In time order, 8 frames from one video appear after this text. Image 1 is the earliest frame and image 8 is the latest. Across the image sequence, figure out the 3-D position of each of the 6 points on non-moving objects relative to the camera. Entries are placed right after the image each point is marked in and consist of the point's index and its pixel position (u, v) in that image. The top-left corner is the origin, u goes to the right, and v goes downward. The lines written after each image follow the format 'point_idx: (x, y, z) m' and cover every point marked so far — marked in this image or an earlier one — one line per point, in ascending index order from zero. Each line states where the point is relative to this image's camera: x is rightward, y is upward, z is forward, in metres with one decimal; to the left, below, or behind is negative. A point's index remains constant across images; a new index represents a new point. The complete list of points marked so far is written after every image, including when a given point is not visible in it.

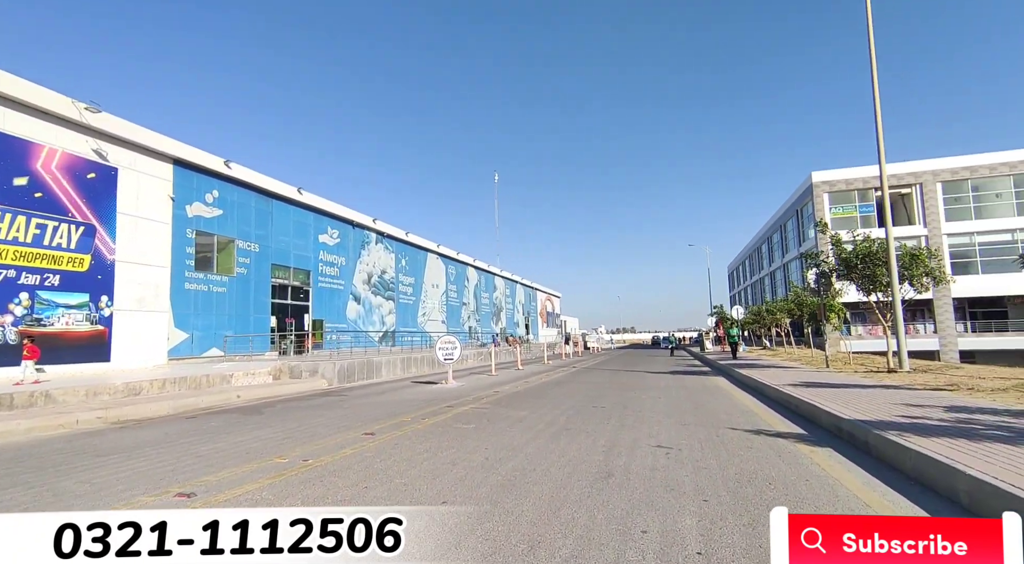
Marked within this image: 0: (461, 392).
0: (-1.5, -3.4, +17.5) m
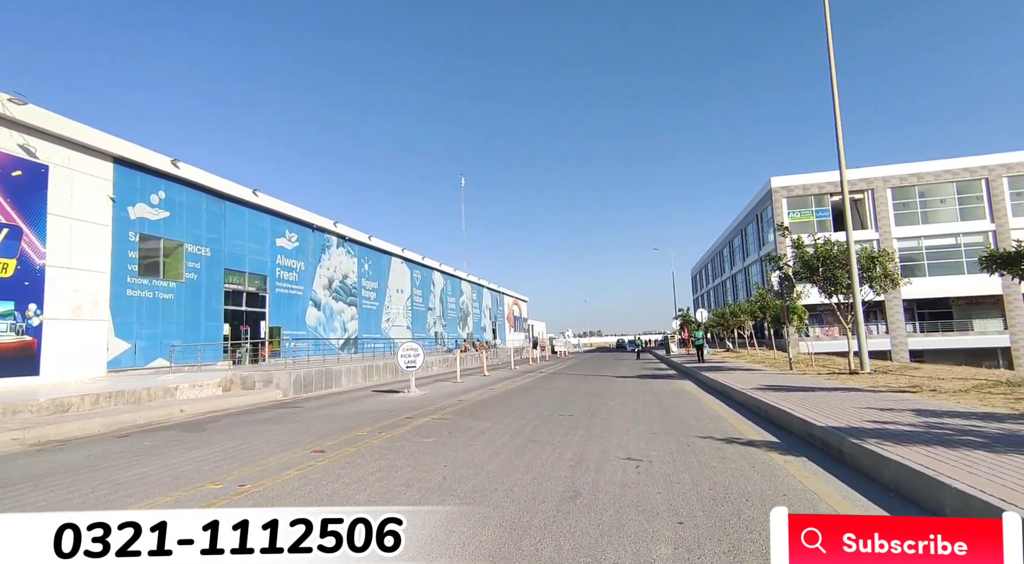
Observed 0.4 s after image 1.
0: (-2.6, -3.5, +16.8) m
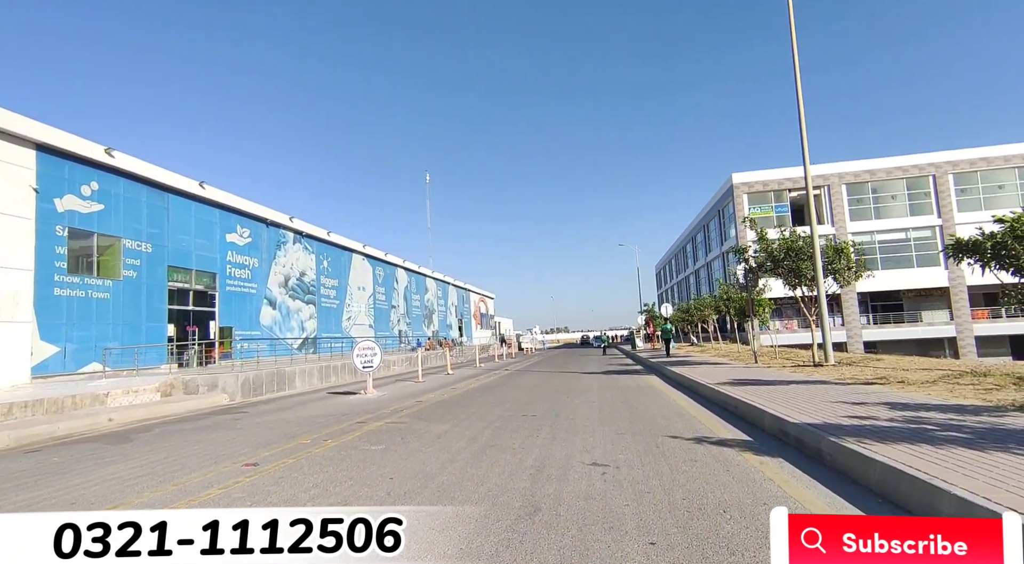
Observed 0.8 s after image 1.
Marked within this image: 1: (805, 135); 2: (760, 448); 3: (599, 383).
0: (-3.6, -3.4, +16.0) m
1: (+9.4, +4.7, +18.1) m
2: (+3.2, -2.2, +7.4) m
3: (+2.8, -3.3, +18.8) m
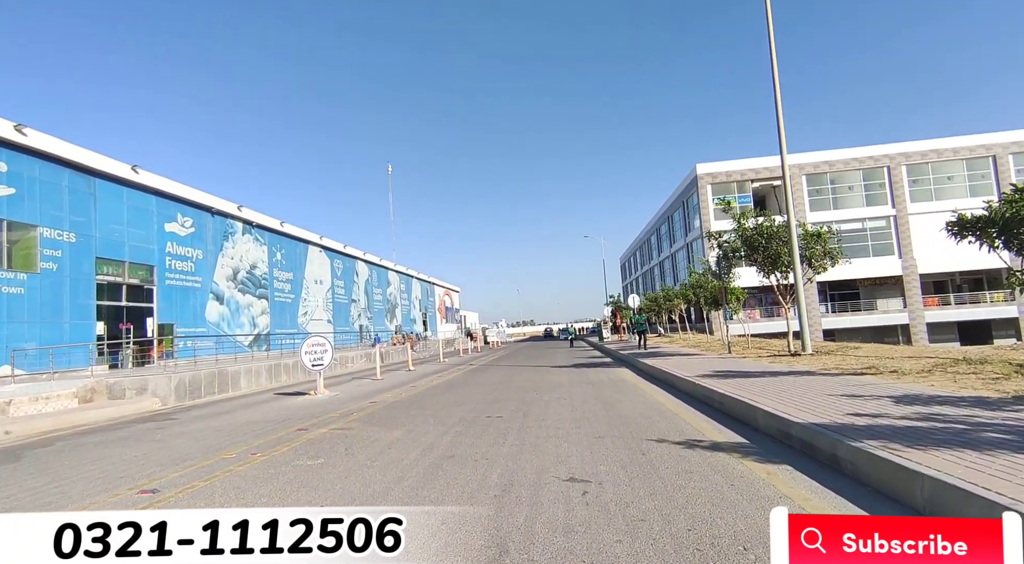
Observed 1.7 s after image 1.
0: (-4.6, -3.1, +14.5) m
1: (+8.2, +5.1, +17.4) m
2: (+2.8, -1.9, +6.4) m
3: (+1.7, -3.0, +17.7) m
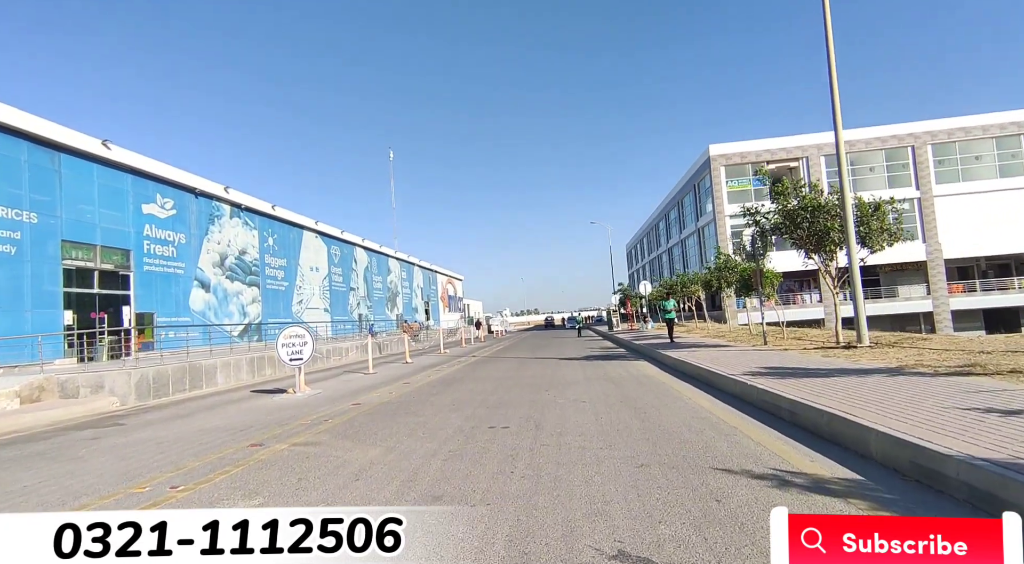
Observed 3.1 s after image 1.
0: (-4.4, -2.7, +12.4) m
1: (+8.4, +5.6, +15.0) m
2: (+2.9, -1.7, +4.2) m
3: (+1.9, -2.5, +15.6) m
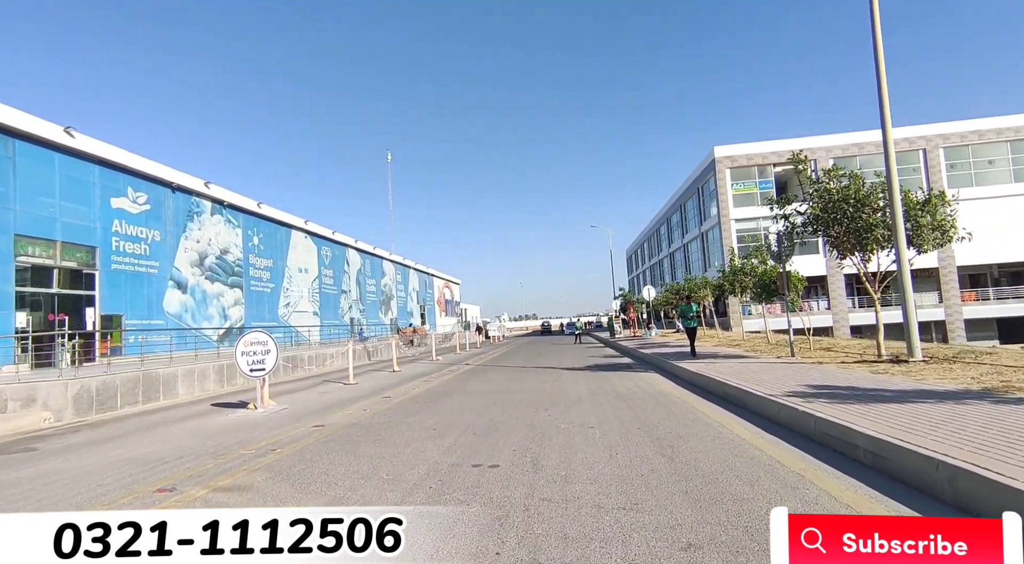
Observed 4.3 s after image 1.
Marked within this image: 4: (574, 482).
0: (-4.5, -2.7, +10.5) m
1: (+8.3, +5.5, +13.2) m
2: (+2.8, -1.6, +2.3) m
3: (+1.8, -2.5, +13.7) m
4: (+0.6, -2.0, +5.8) m
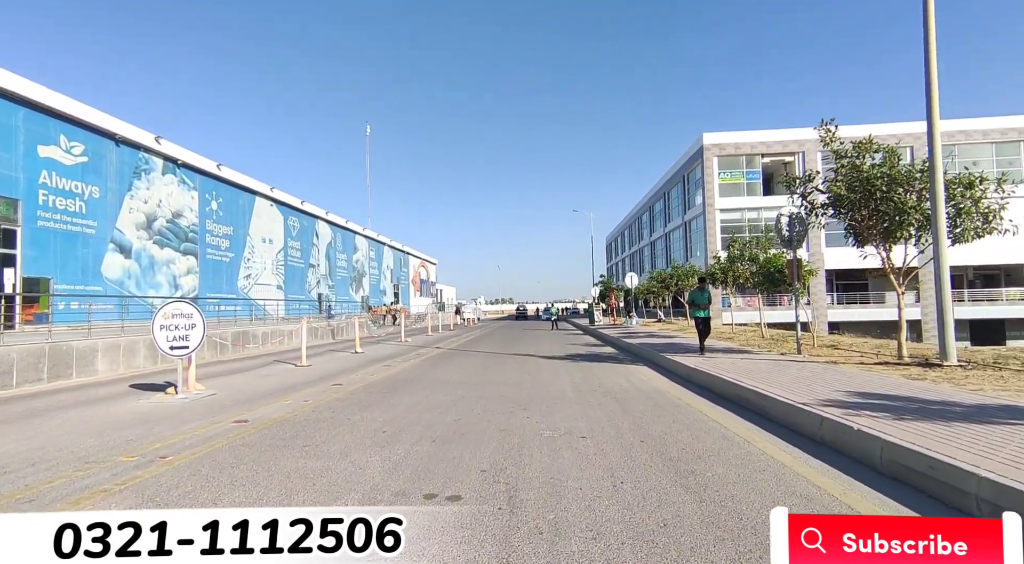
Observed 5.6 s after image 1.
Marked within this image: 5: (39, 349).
0: (-5.0, -2.0, +8.5) m
1: (+8.1, +5.6, +11.5) m
2: (+2.7, -1.5, +0.6) m
3: (+1.2, -2.1, +11.9) m
4: (+0.4, -1.7, +3.9) m
5: (-10.3, -1.5, +12.3) m
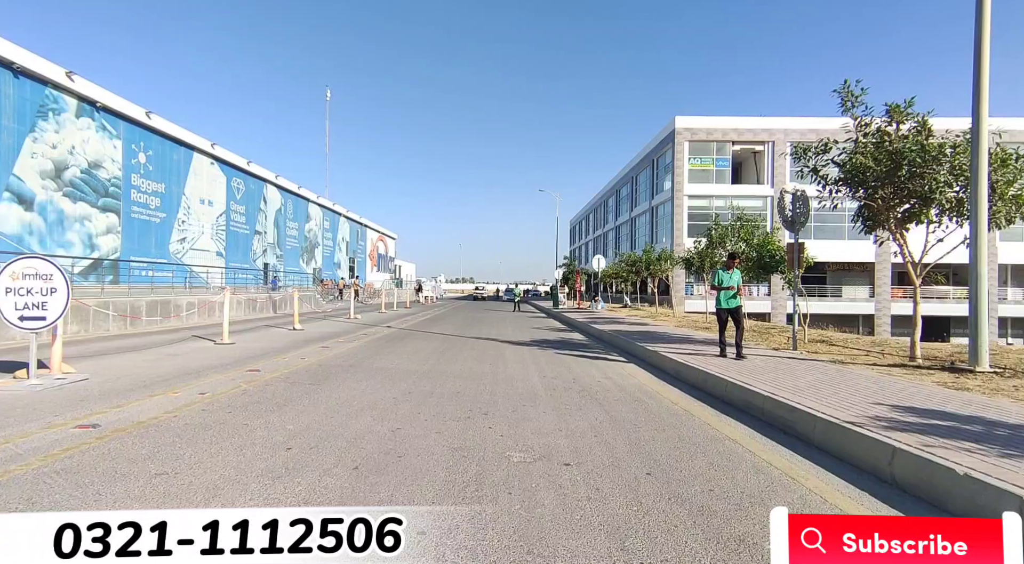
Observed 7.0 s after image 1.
0: (-5.4, -1.5, +6.1) m
1: (+7.7, +5.8, +9.8) m
2: (+2.8, -1.5, -1.2) m
3: (+0.5, -1.6, +10.0) m
4: (+0.2, -1.5, +1.9) m
5: (-11.0, -0.6, +9.5) m
